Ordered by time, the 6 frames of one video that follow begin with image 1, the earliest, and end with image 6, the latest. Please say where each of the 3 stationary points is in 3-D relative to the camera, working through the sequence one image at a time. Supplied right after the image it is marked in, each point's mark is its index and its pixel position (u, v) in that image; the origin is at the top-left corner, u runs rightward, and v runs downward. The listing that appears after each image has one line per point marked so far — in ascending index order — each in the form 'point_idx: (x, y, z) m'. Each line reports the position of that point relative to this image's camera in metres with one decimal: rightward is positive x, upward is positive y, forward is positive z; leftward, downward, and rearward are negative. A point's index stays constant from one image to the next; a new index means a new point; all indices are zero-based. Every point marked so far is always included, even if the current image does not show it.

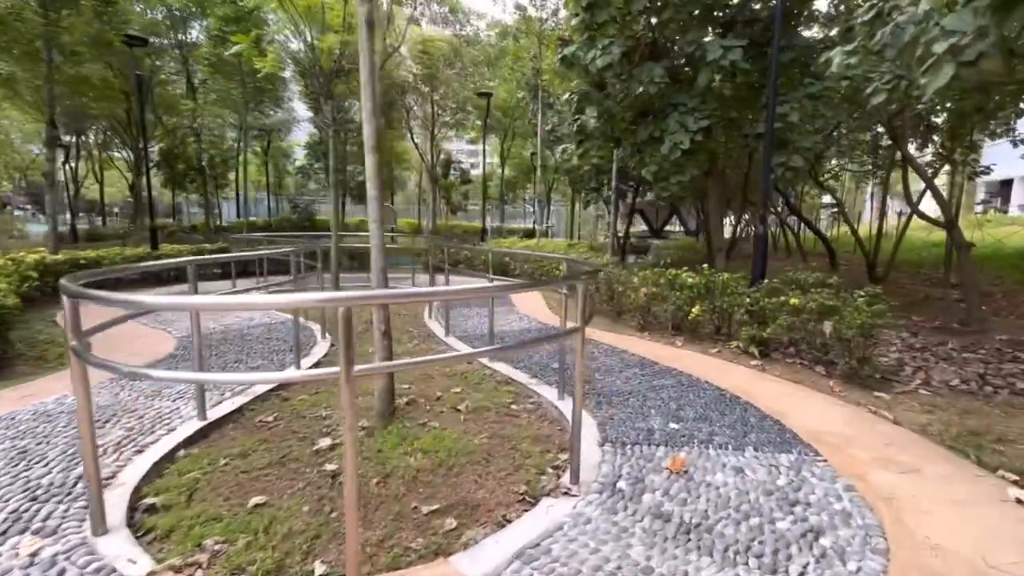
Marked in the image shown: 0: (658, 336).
0: (+1.7, -0.6, +5.7) m
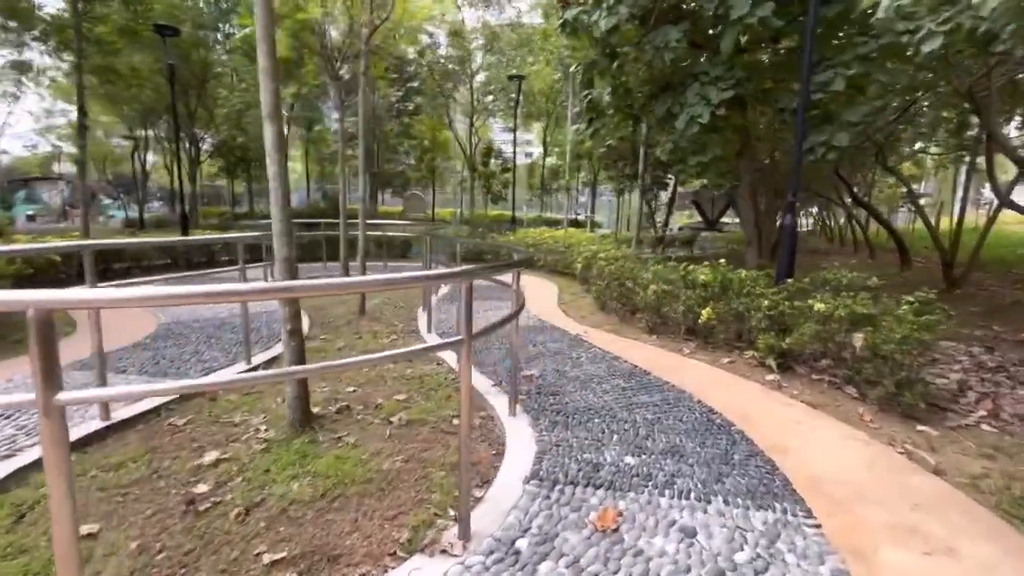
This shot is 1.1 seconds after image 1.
0: (+1.6, -0.6, +5.0) m
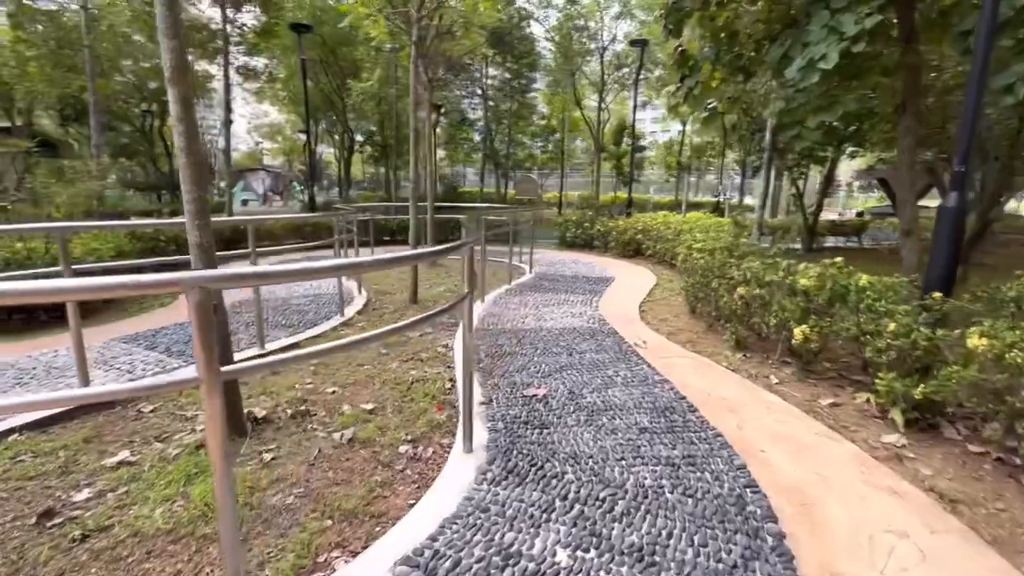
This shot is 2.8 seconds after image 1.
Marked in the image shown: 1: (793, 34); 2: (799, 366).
0: (+1.9, -0.6, +3.8) m
1: (+2.3, +2.1, +4.0) m
2: (+2.1, -0.6, +3.5) m
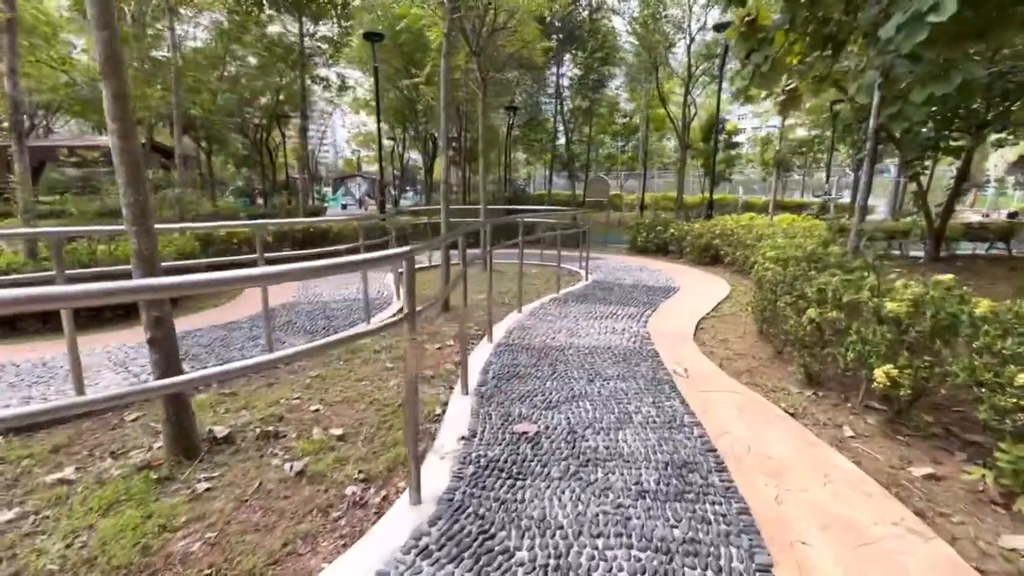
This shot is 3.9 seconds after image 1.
0: (+2.0, -0.7, +3.0) m
1: (+2.5, +2.0, +3.1) m
2: (+2.1, -0.7, +2.7) m
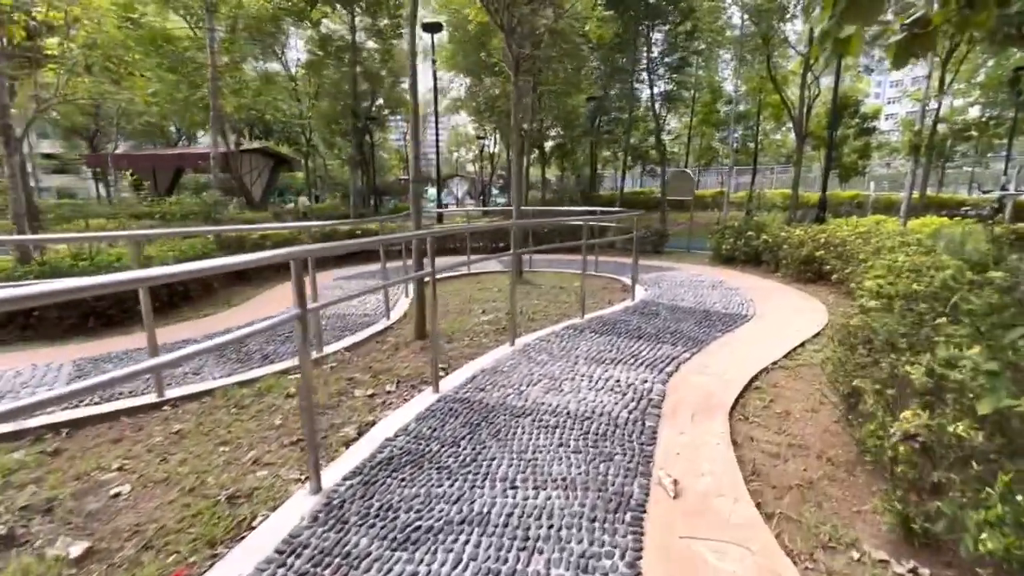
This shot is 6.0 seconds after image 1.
0: (+1.3, -1.0, +1.5) m
1: (+1.9, +1.7, +1.5) m
2: (+1.4, -1.0, +1.2) m
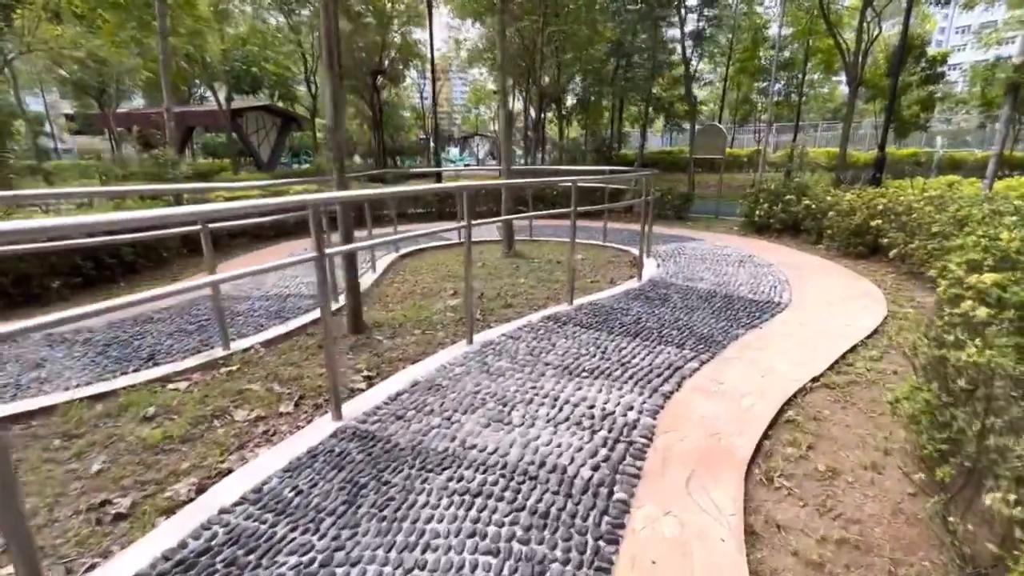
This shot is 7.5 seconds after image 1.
0: (+0.9, -1.1, +0.6) m
1: (+1.5, +1.6, +0.3) m
2: (+1.0, -1.1, +0.3) m
